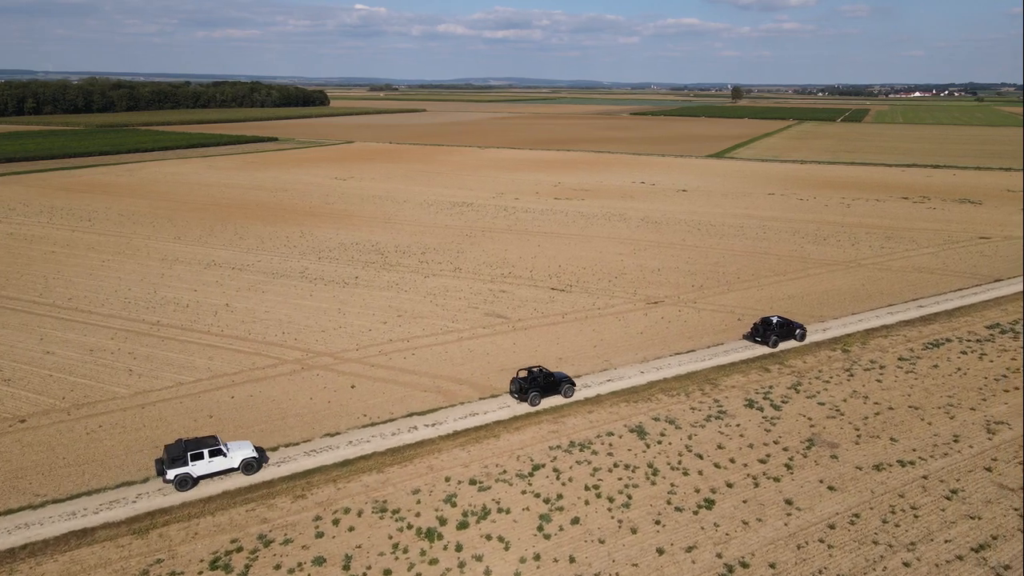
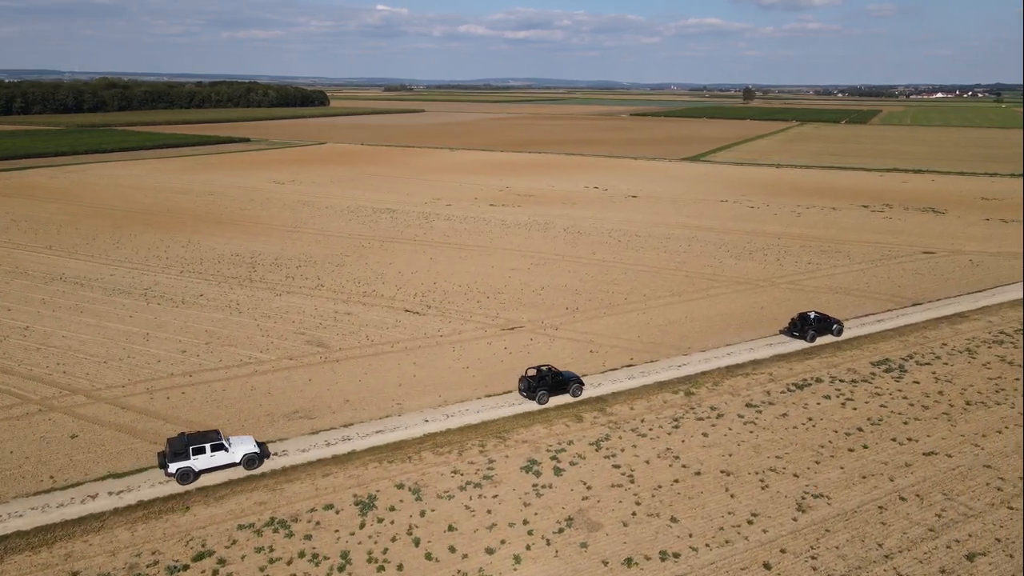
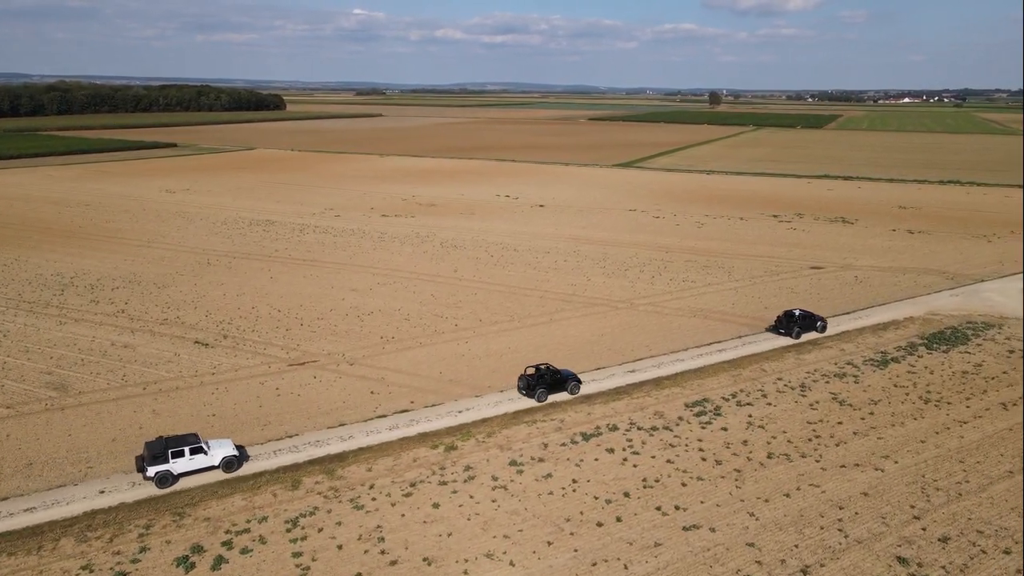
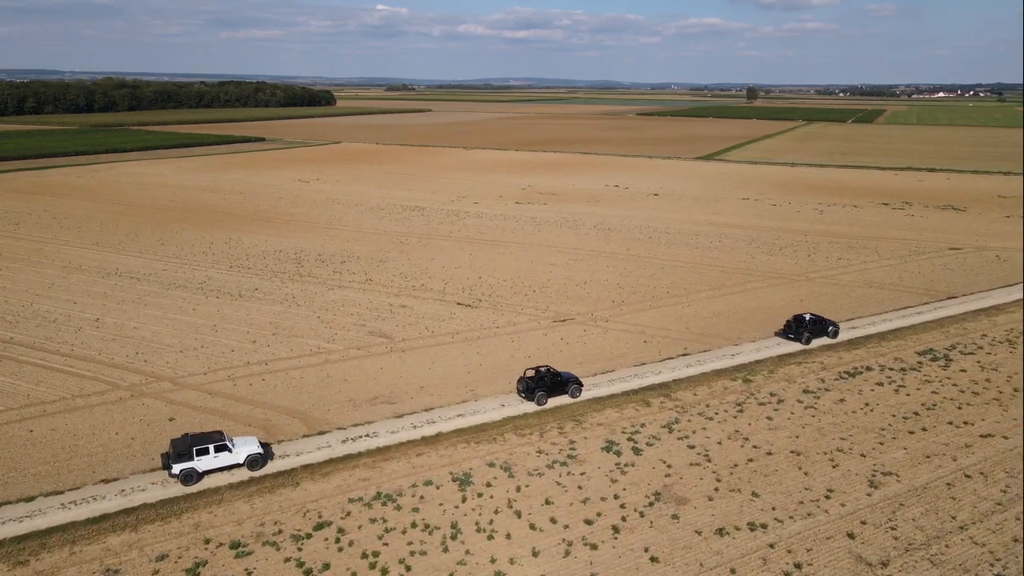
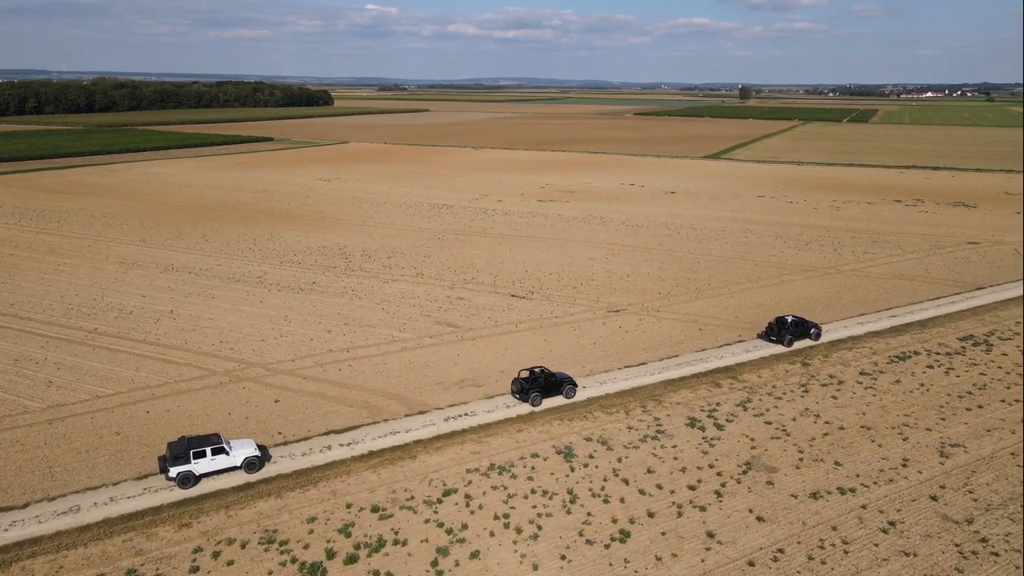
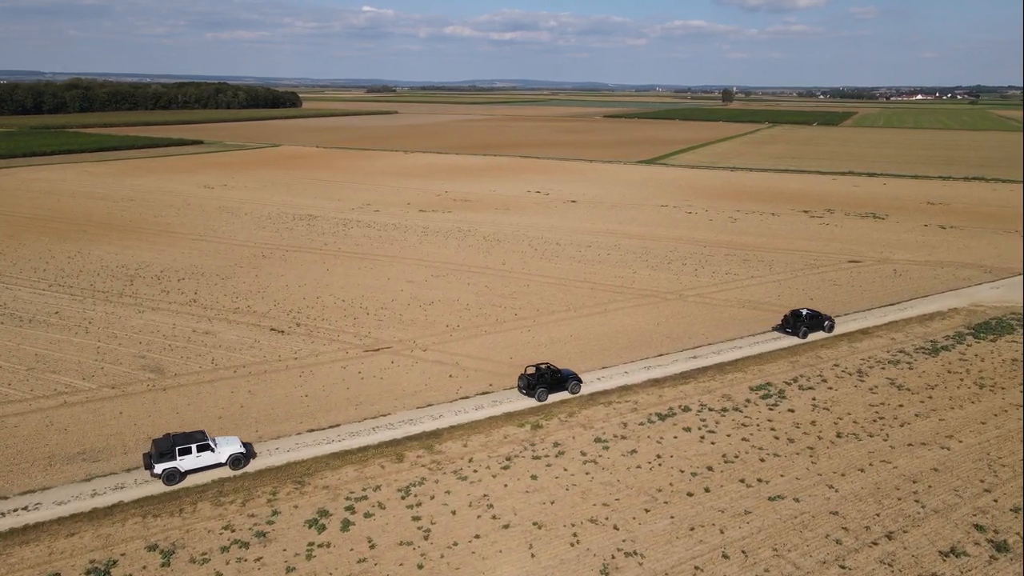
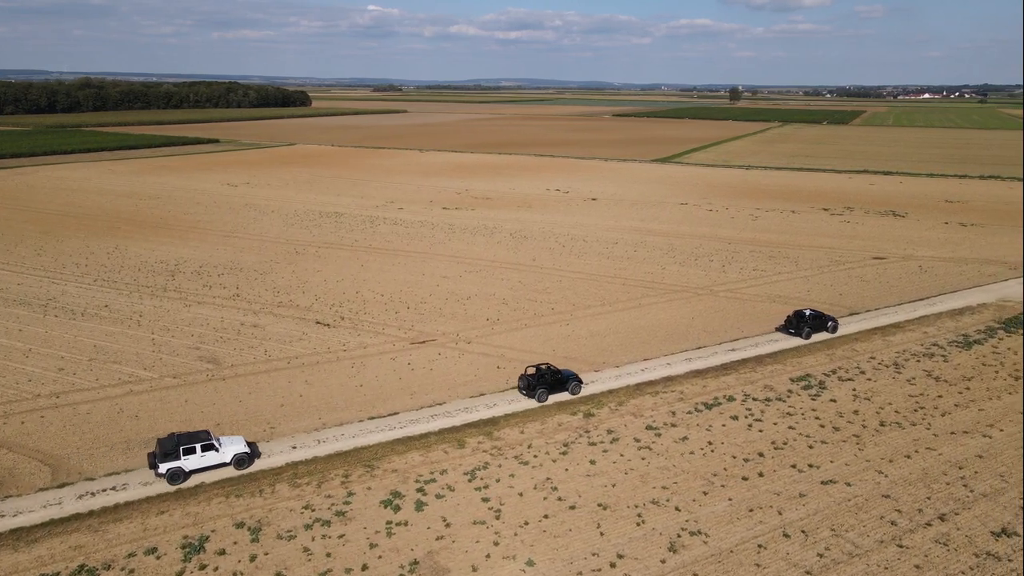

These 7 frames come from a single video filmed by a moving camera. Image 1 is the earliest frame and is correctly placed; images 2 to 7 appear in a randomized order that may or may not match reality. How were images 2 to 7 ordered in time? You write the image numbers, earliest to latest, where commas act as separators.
5, 4, 2, 7, 6, 3
